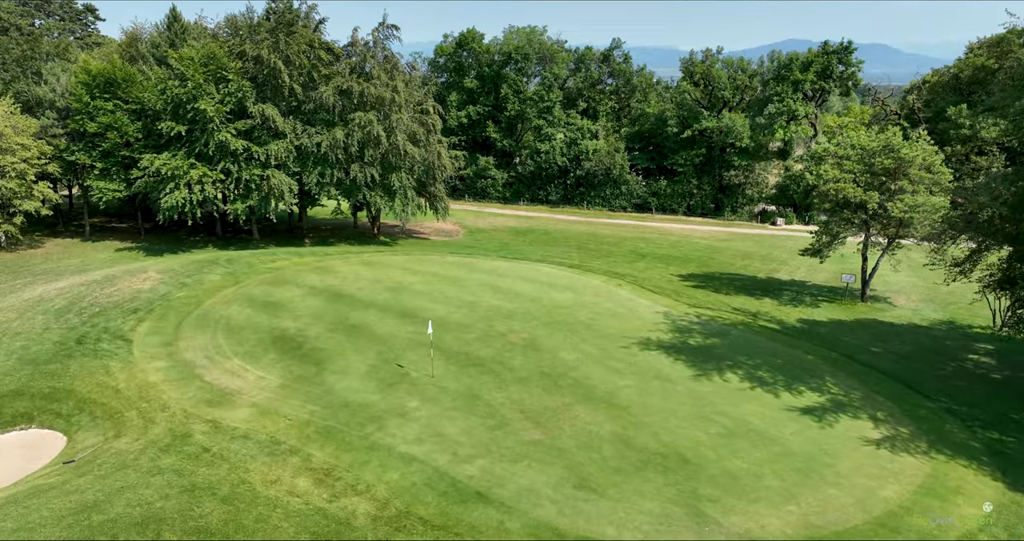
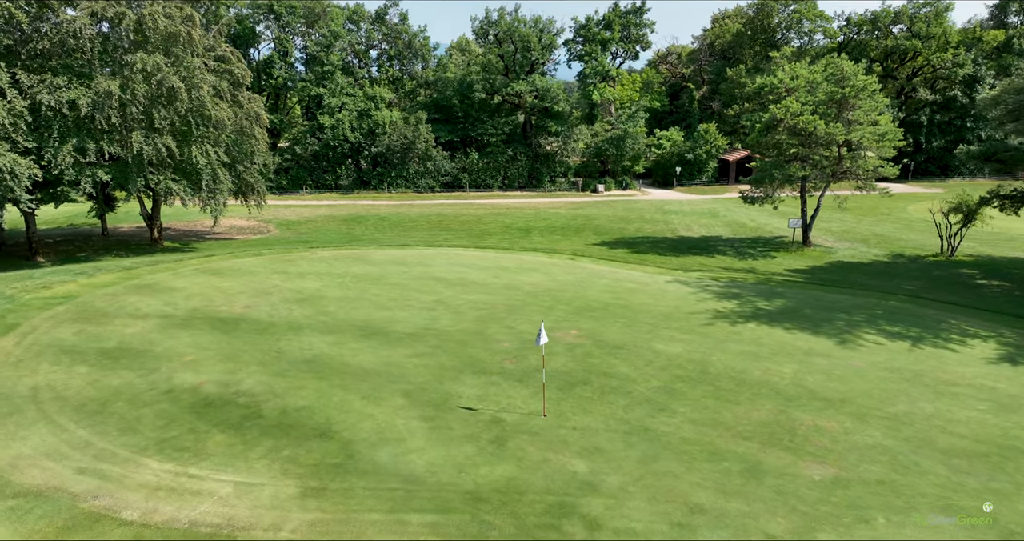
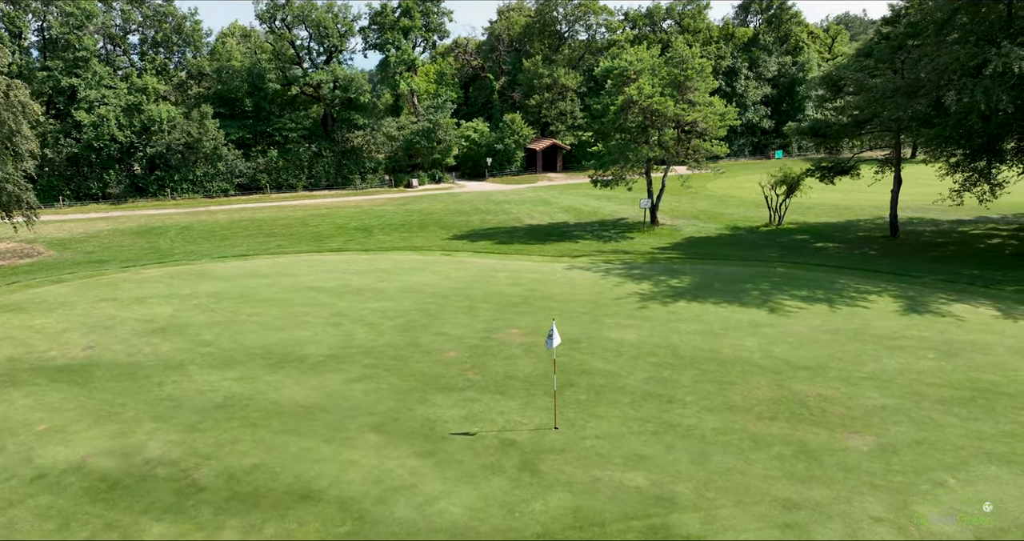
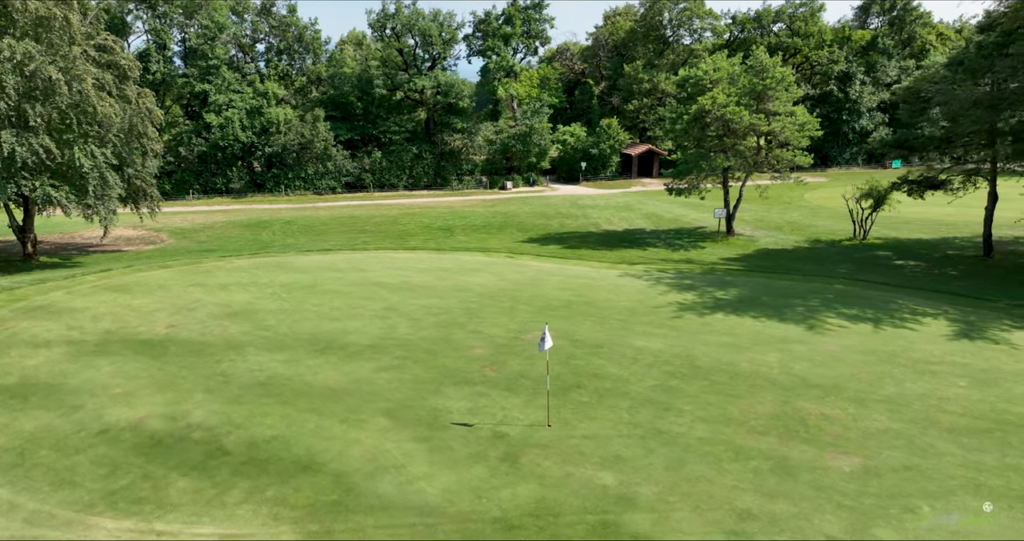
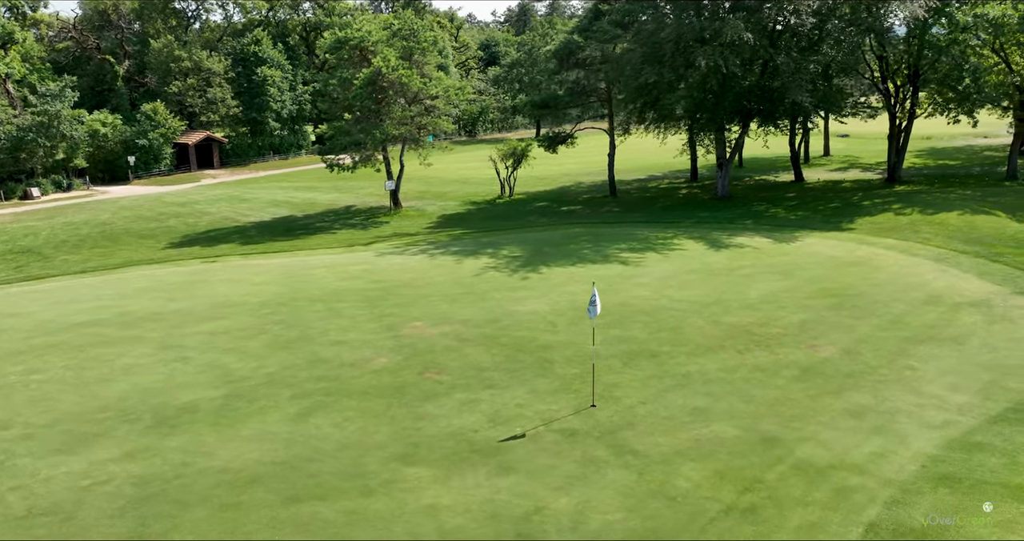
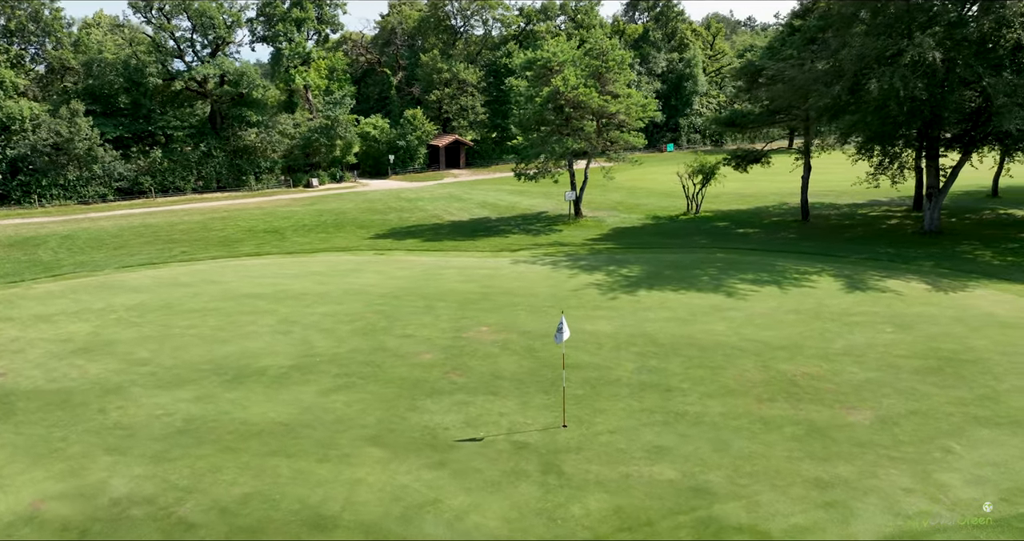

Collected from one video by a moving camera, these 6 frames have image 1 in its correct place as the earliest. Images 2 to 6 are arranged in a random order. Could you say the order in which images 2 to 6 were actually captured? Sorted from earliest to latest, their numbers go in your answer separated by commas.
2, 4, 3, 6, 5
